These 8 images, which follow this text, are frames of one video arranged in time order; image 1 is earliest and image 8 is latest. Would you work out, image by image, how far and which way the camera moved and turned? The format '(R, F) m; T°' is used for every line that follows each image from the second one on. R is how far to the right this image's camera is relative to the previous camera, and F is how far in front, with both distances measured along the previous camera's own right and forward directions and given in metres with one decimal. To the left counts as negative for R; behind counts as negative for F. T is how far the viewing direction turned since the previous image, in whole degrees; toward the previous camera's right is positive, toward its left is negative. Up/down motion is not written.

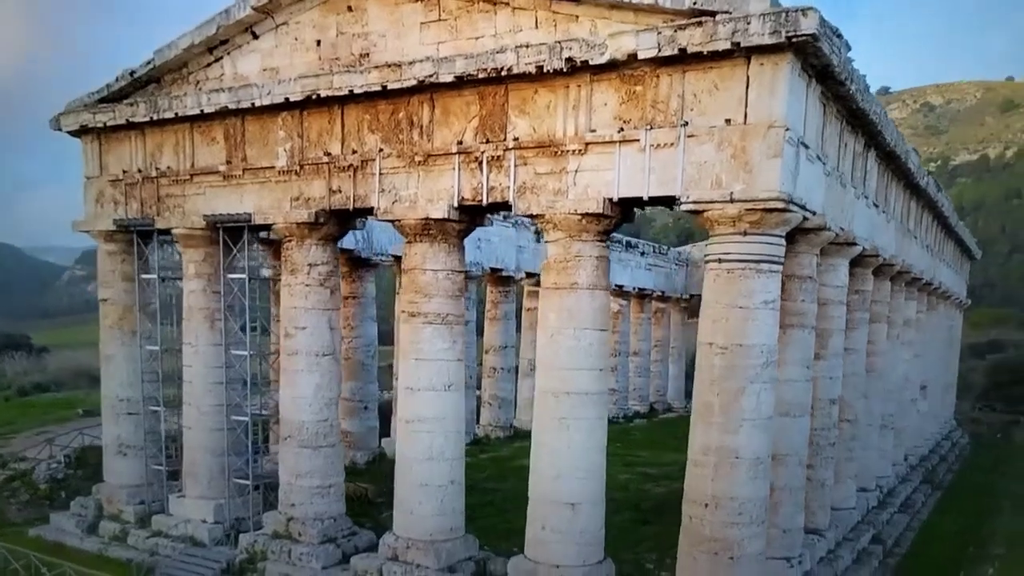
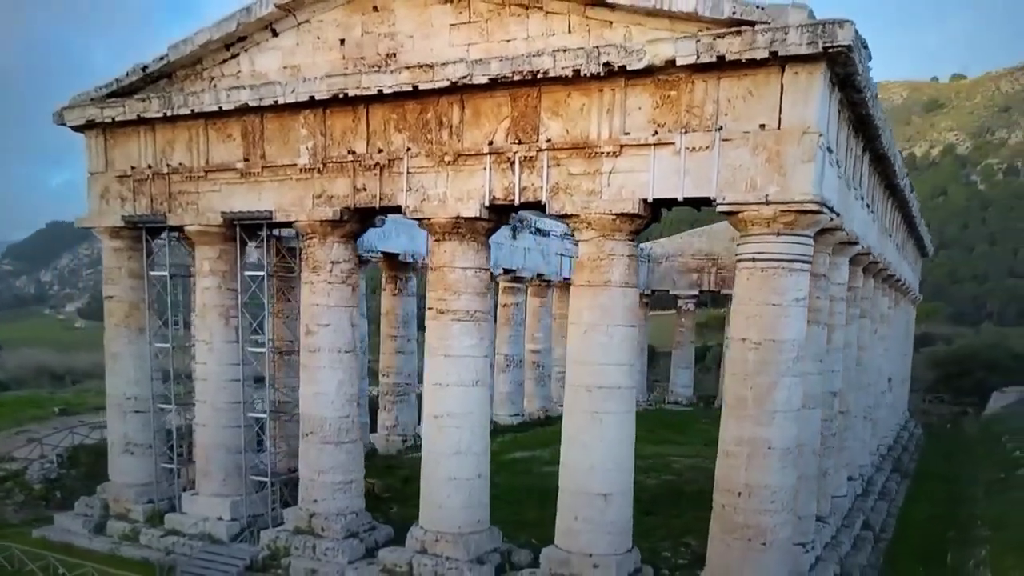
(-1.1, -0.2) m; +3°
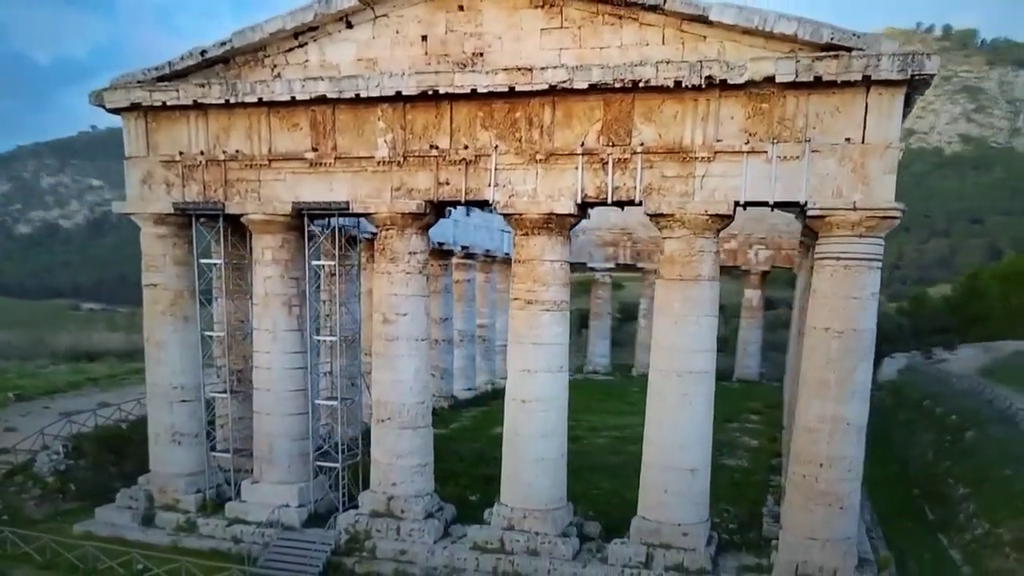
(-3.2, -0.4) m; +8°
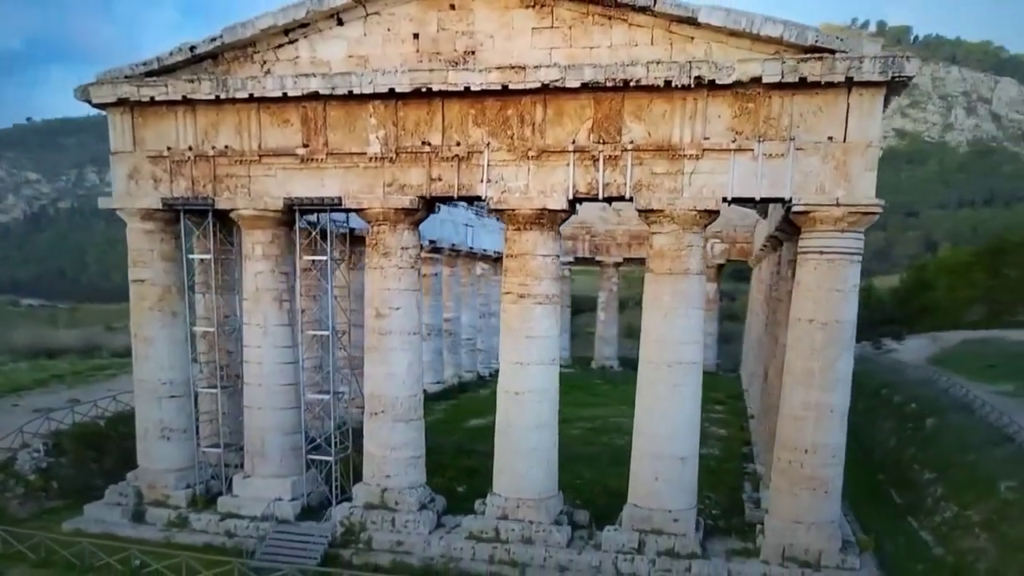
(-0.4, -0.2) m; +3°
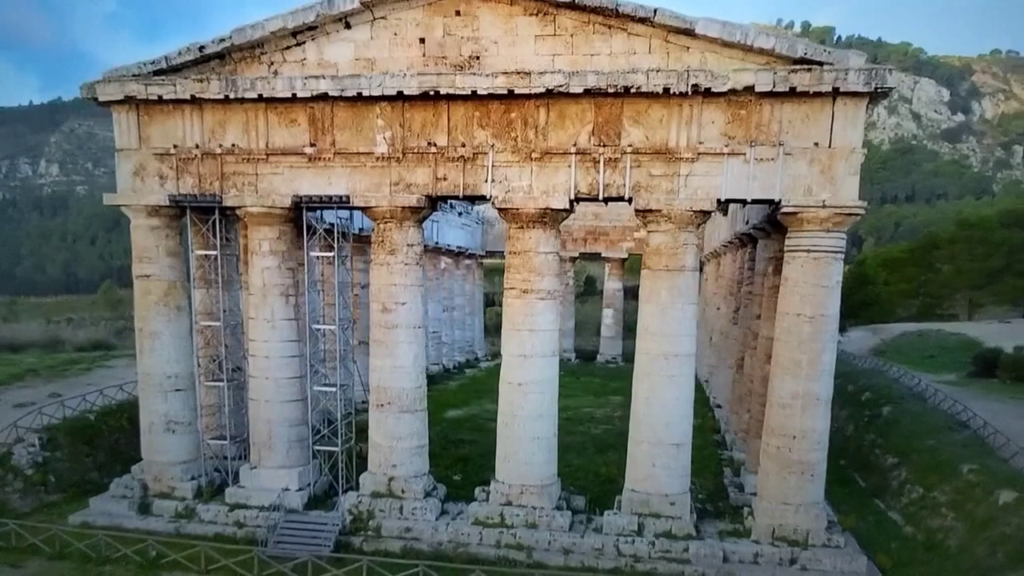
(-0.7, -0.5) m; +3°
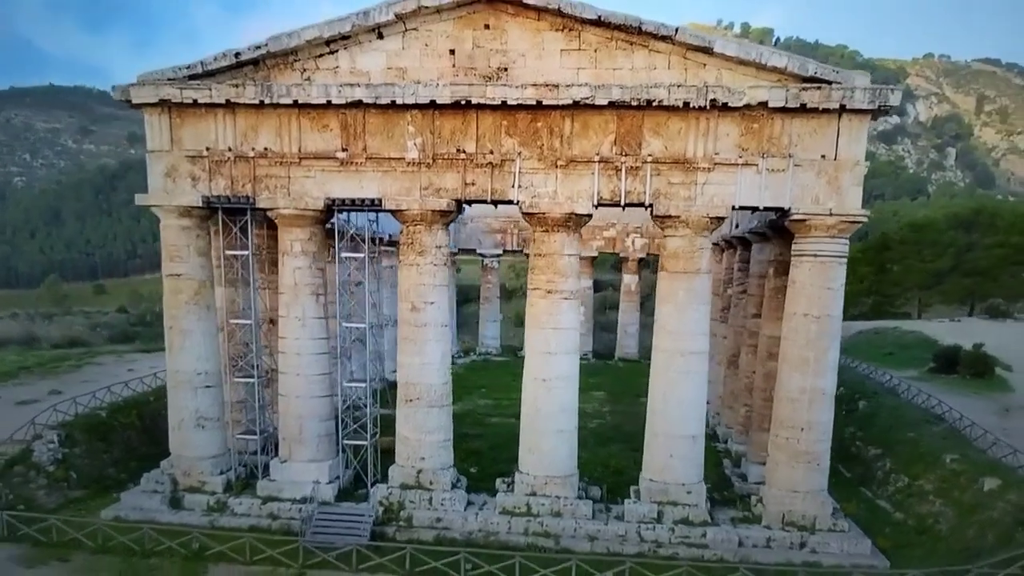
(-1.2, -0.6) m; +3°
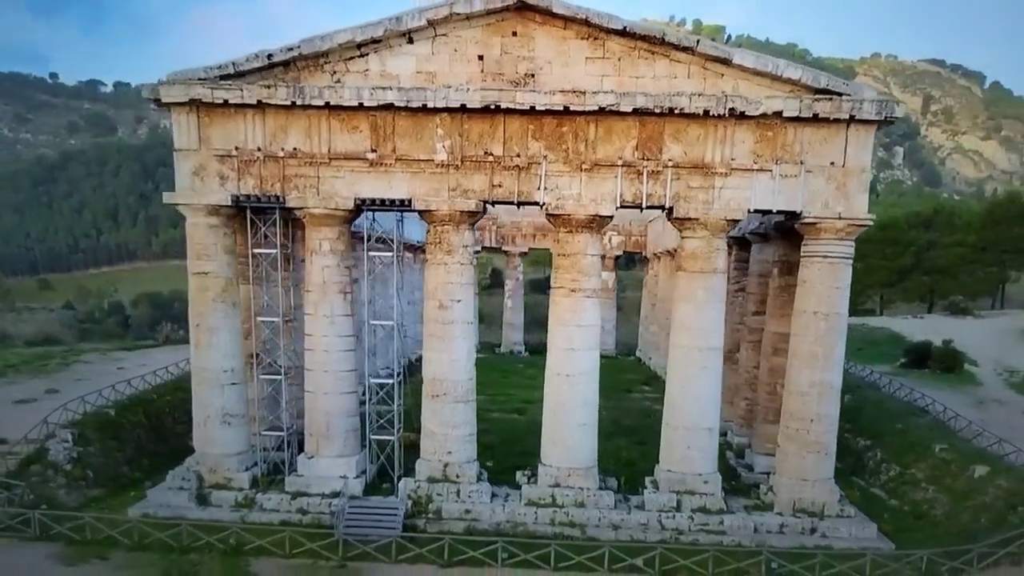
(-1.2, -0.4) m; +3°
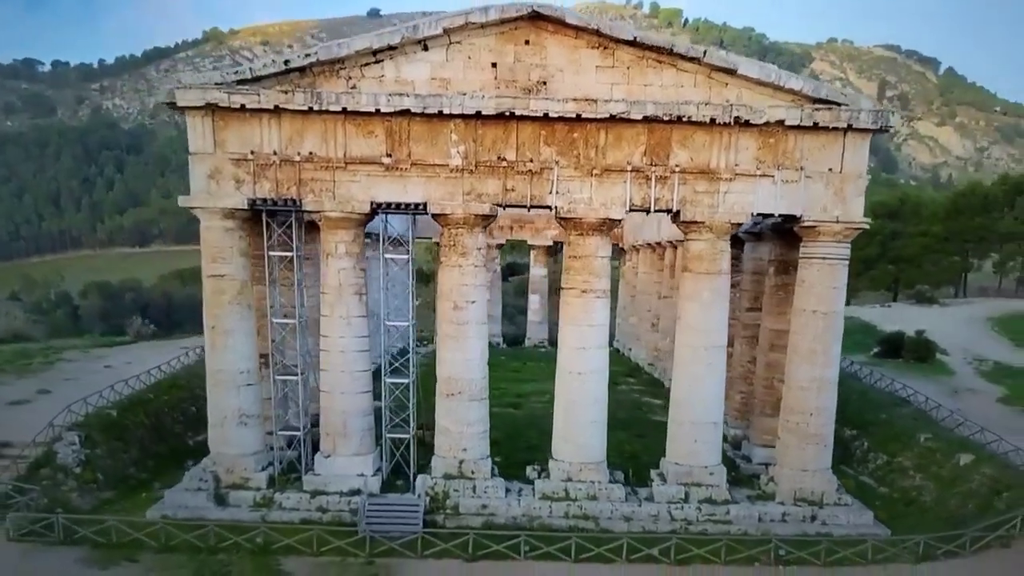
(-0.9, -0.4) m; +3°
